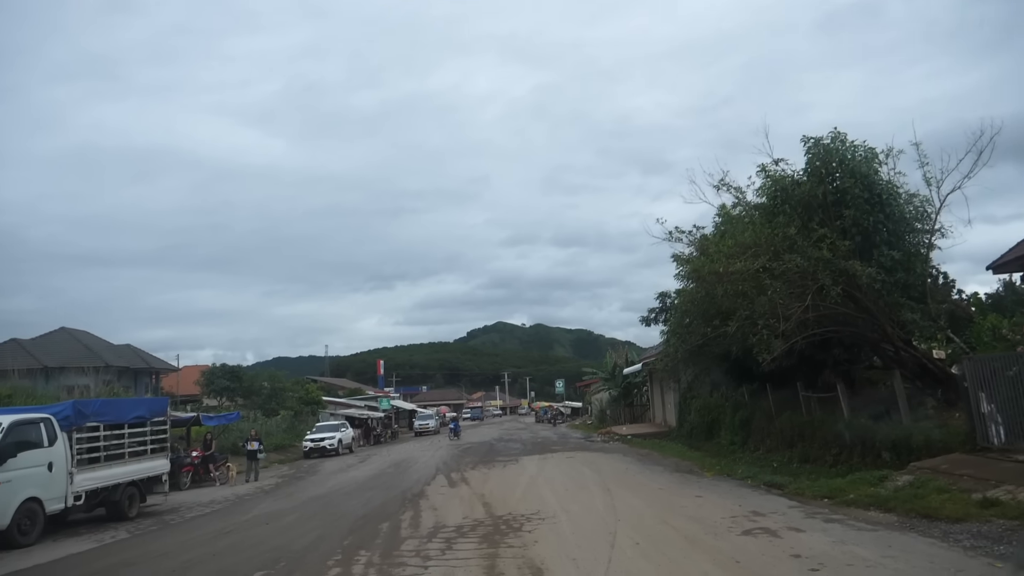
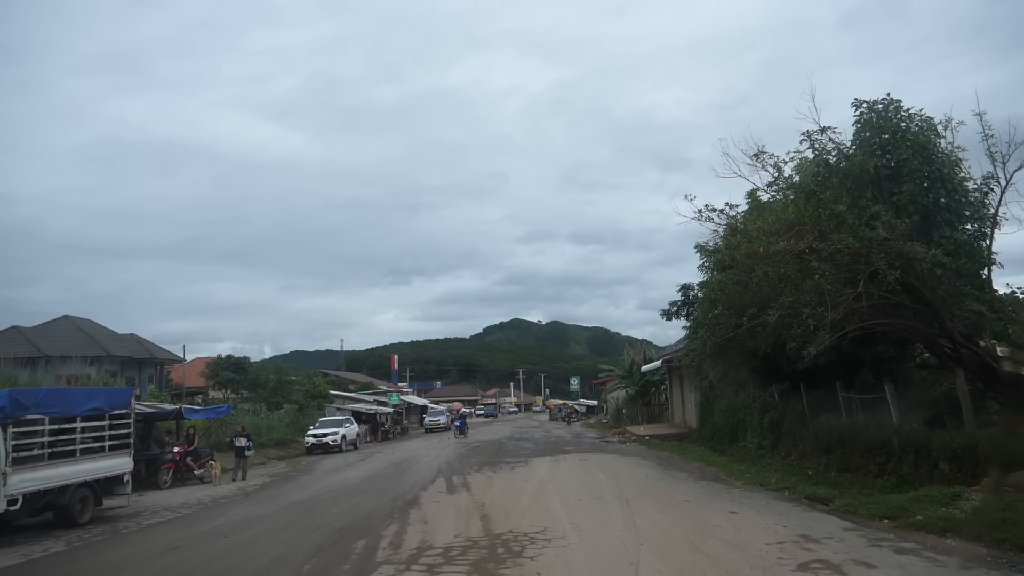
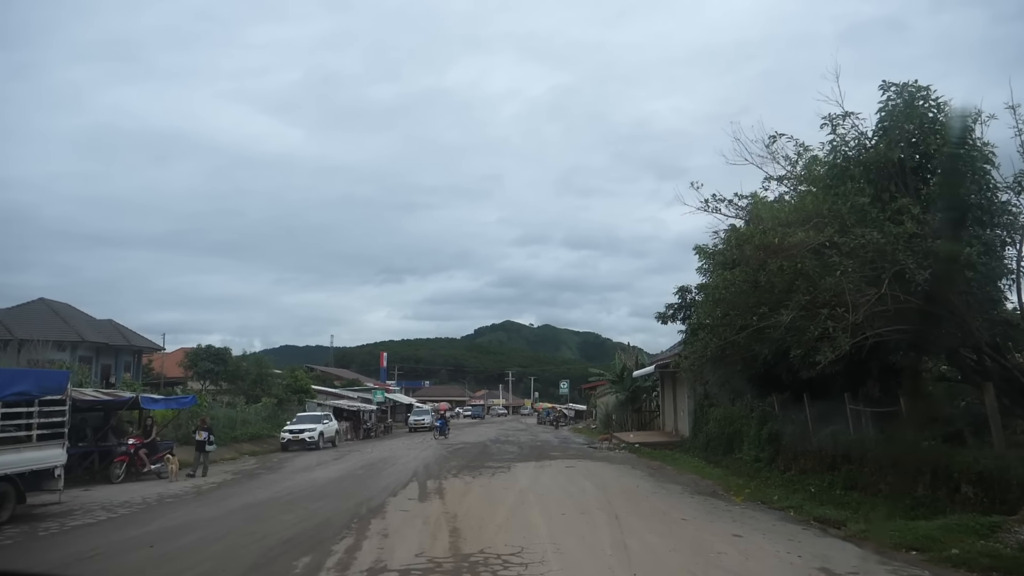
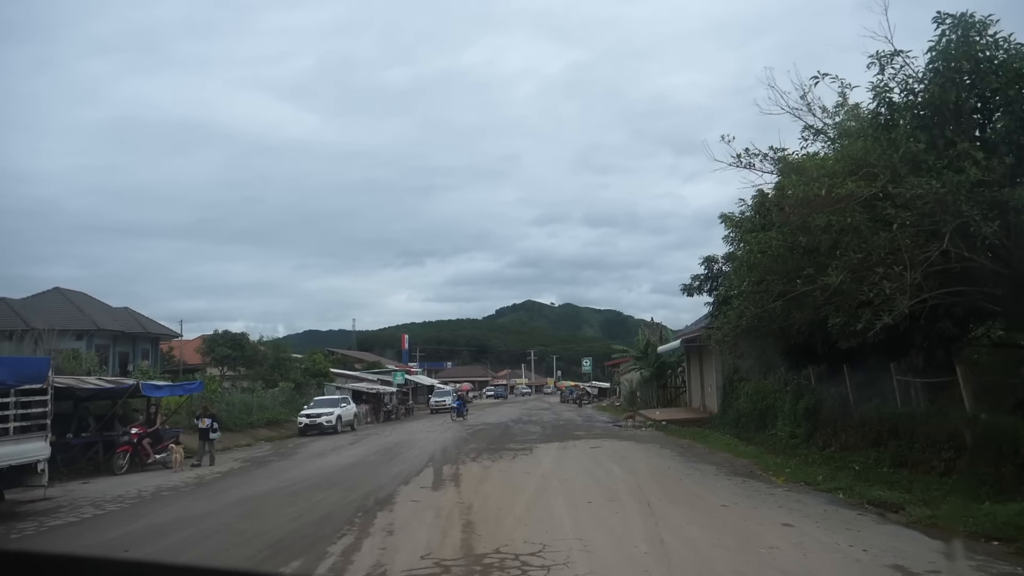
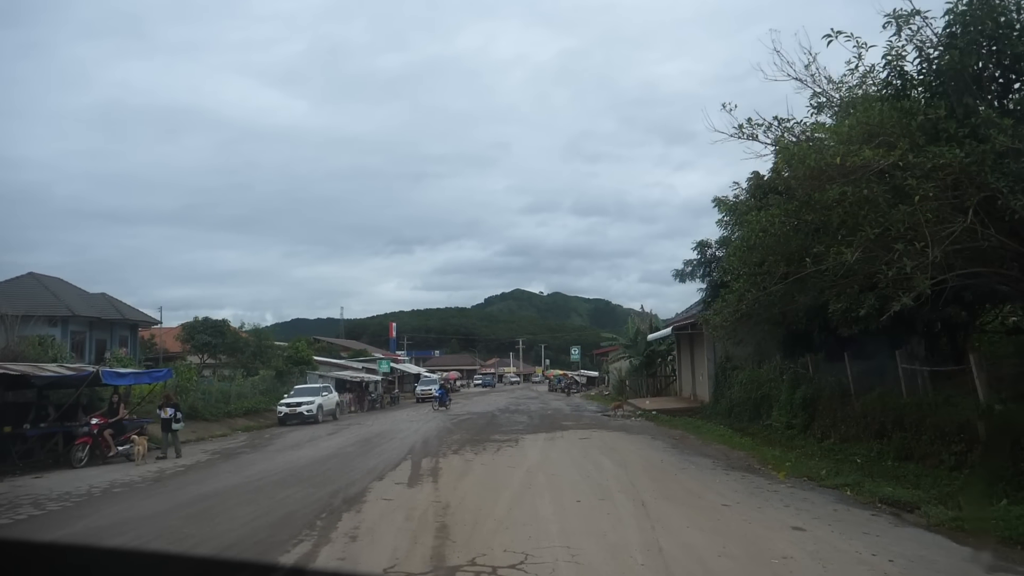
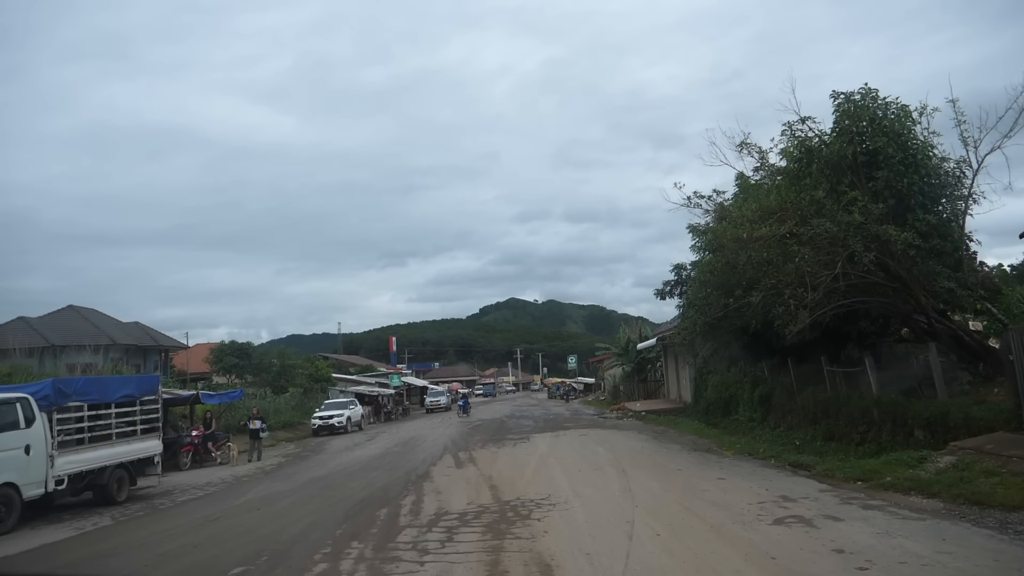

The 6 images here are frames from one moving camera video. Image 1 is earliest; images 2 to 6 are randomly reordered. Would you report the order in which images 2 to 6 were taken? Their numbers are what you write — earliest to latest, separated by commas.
6, 2, 3, 4, 5
